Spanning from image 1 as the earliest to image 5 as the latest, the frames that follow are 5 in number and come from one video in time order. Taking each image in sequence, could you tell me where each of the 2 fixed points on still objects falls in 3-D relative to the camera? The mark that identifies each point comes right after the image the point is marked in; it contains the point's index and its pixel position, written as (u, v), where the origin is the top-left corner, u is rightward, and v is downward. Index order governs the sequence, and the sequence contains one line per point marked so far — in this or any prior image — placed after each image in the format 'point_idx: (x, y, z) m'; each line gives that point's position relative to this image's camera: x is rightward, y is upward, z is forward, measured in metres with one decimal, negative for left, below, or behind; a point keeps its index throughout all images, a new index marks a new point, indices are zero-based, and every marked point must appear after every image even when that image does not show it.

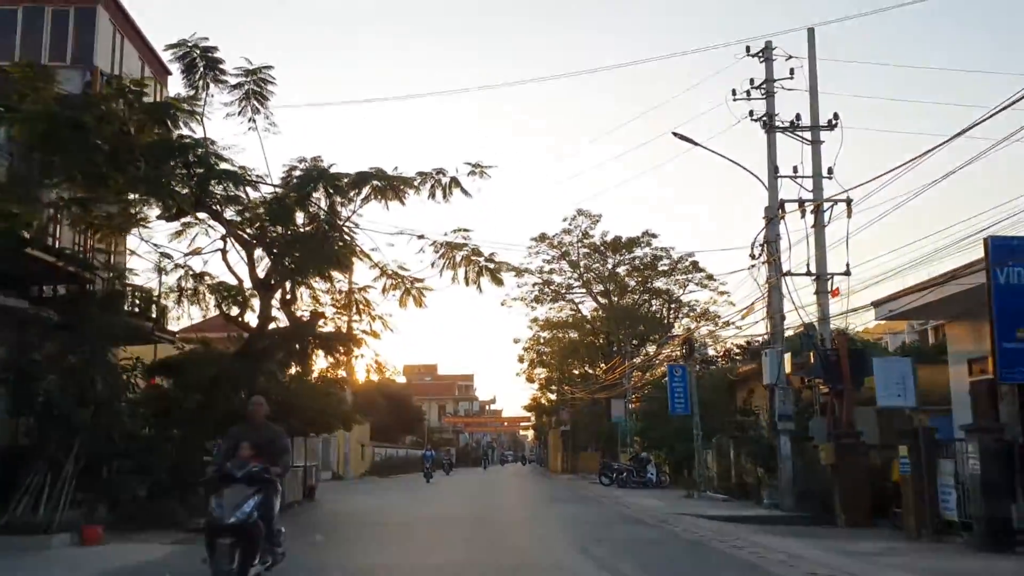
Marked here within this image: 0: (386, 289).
0: (-2.5, 0.0, +18.6) m
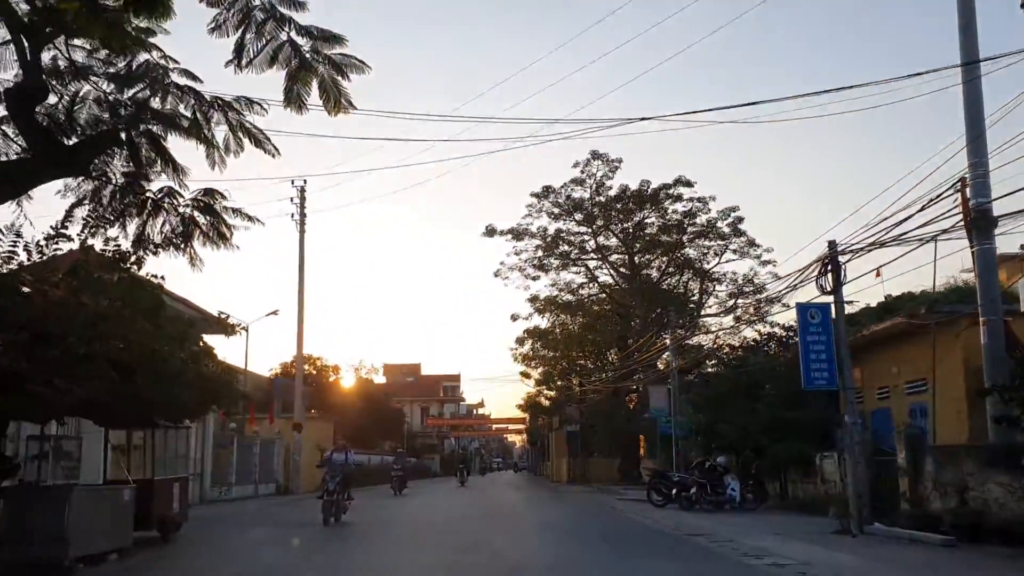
0: (-2.2, +1.9, +7.8) m
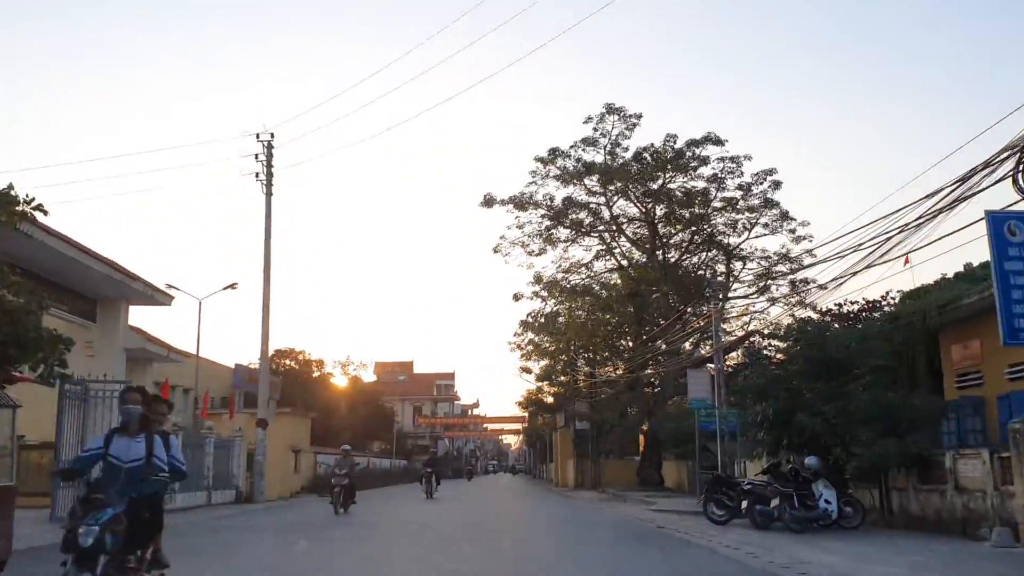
0: (-1.9, +3.0, +2.2) m
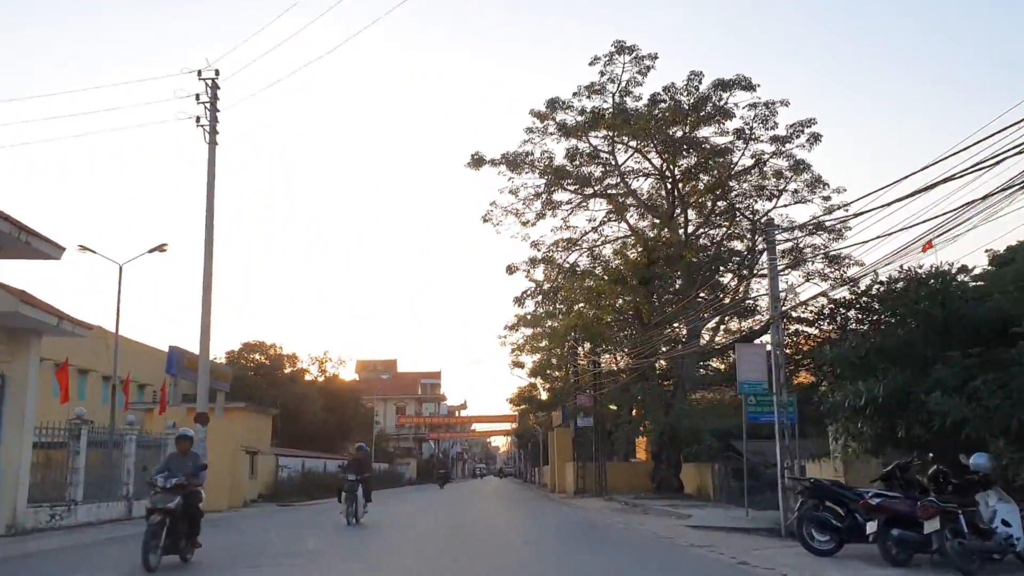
0: (-1.7, +4.0, -3.2) m
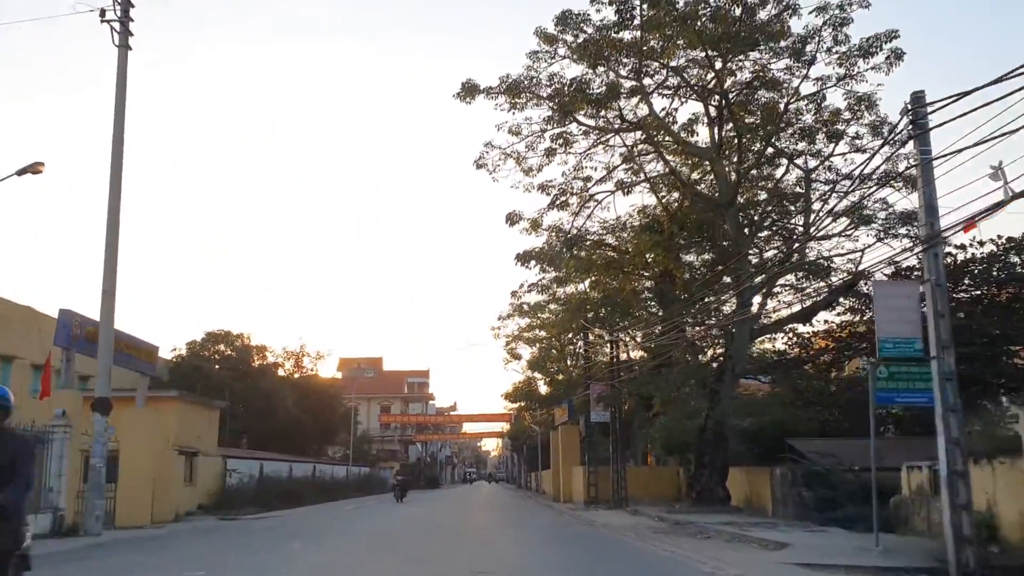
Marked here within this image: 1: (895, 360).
0: (-1.3, +5.3, -9.6) m
1: (+4.9, -0.9, +11.9) m
